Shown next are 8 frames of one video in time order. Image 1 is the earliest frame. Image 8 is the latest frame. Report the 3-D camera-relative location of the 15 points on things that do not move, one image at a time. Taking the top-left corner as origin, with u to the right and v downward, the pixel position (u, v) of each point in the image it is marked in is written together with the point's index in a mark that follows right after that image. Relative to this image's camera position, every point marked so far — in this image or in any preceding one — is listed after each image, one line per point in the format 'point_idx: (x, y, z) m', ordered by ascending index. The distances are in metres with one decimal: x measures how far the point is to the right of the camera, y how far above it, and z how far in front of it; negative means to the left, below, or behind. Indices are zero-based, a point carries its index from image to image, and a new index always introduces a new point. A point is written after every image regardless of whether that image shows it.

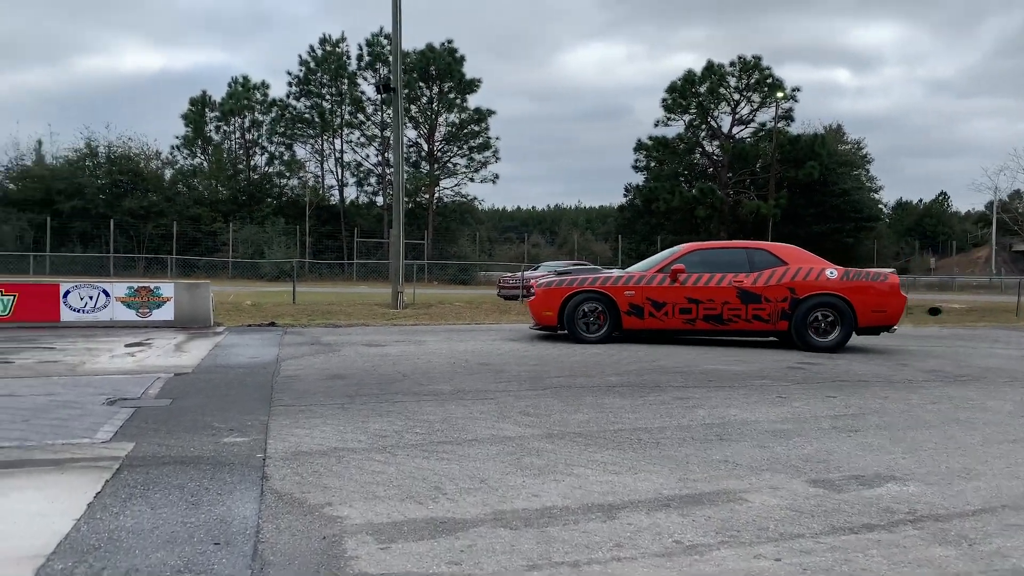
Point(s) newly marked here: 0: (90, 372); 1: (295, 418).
0: (-4.7, -0.9, +8.9) m
1: (-1.8, -1.1, +6.5) m
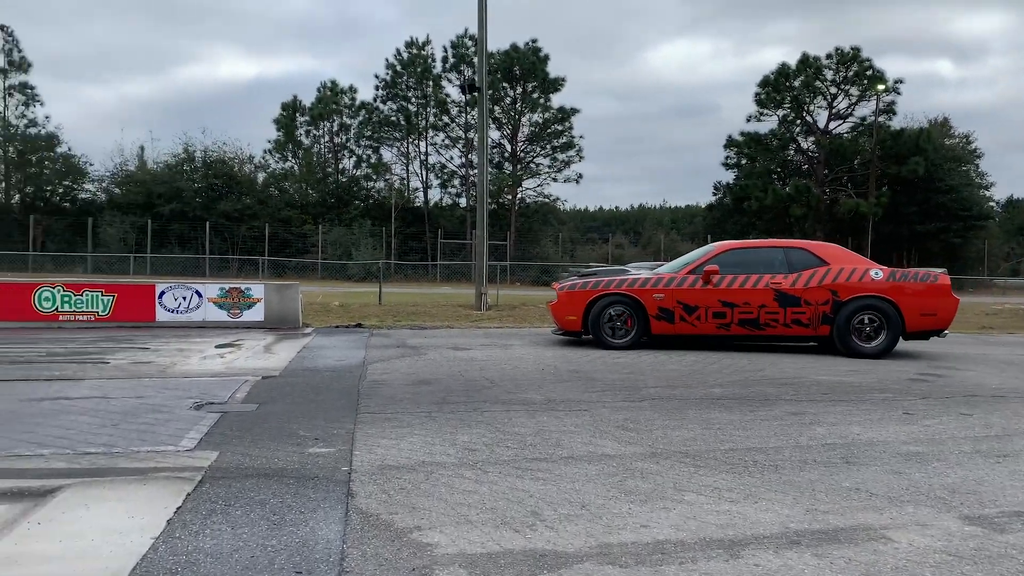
0: (-3.7, -1.0, +8.9) m
1: (-1.0, -1.1, +6.2) m
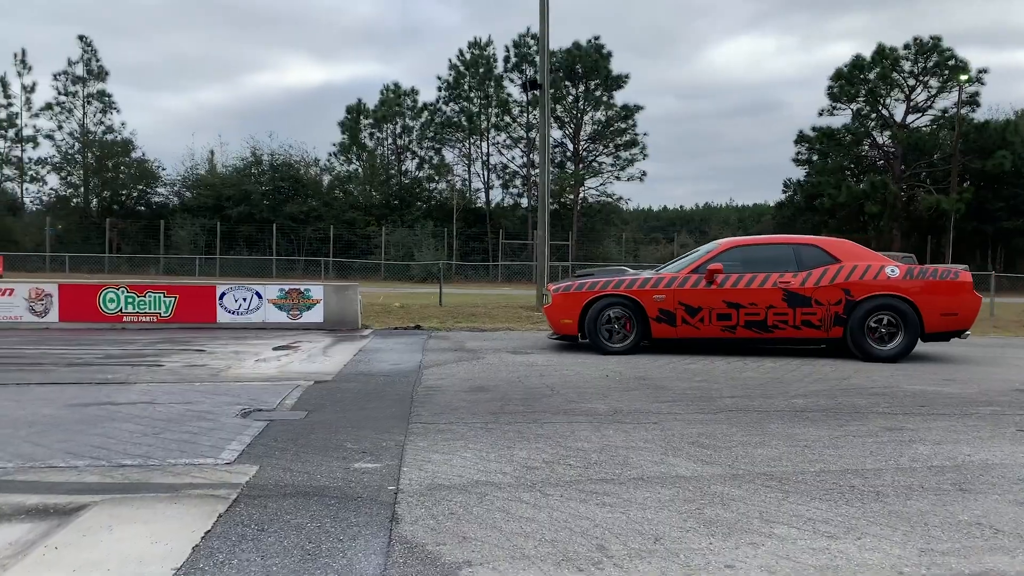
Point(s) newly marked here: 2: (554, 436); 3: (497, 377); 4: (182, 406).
0: (-3.0, -1.0, +8.6) m
1: (-0.5, -1.1, +5.8) m
2: (+0.3, -1.1, +5.9) m
3: (-0.2, -1.0, +8.7) m
4: (-2.8, -1.0, +6.9) m
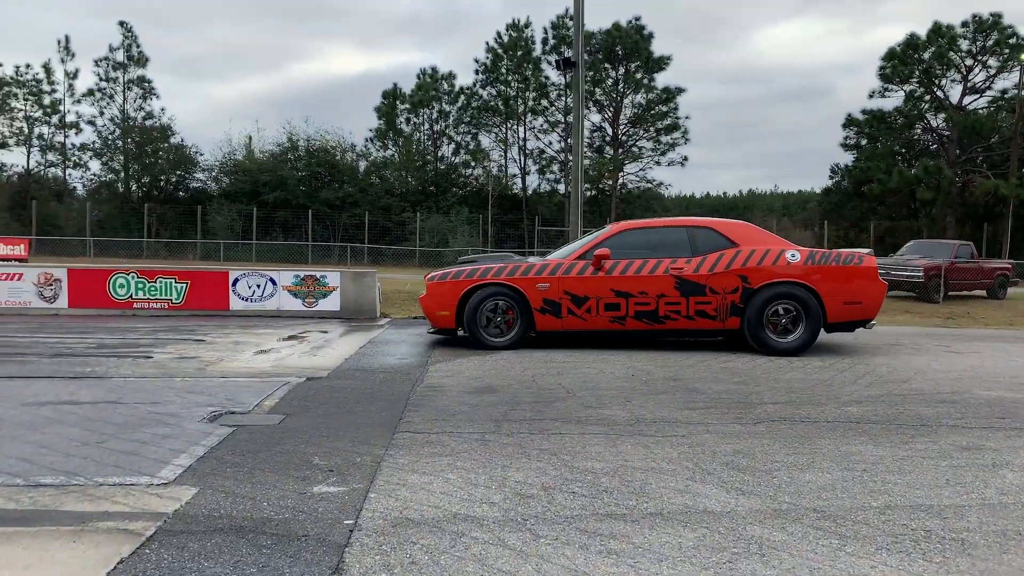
0: (-2.9, -0.8, +7.9) m
1: (-0.6, -1.0, +4.9) m
2: (+0.3, -1.0, +5.0) m
3: (0.0, -0.9, +7.8) m
4: (-2.8, -0.9, +6.2) m
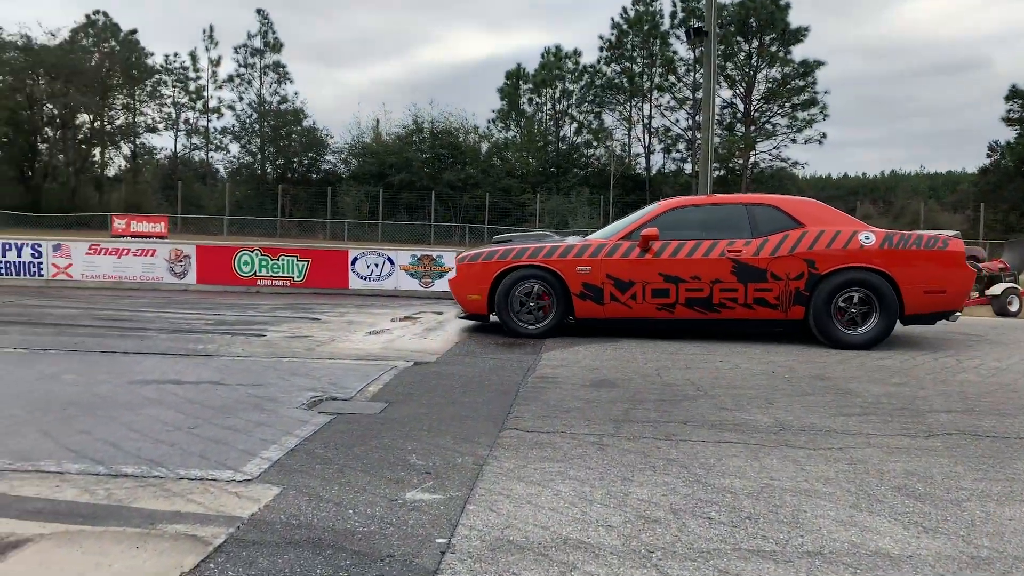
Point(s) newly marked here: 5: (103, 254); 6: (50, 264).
0: (-1.8, -0.6, +7.6) m
1: (+0.1, -0.9, +4.3) m
2: (+1.0, -0.9, +4.3) m
3: (+1.0, -0.7, +7.1) m
4: (-1.9, -0.7, +5.9) m
5: (-7.6, +0.6, +14.8) m
6: (-8.5, +0.4, +14.8) m
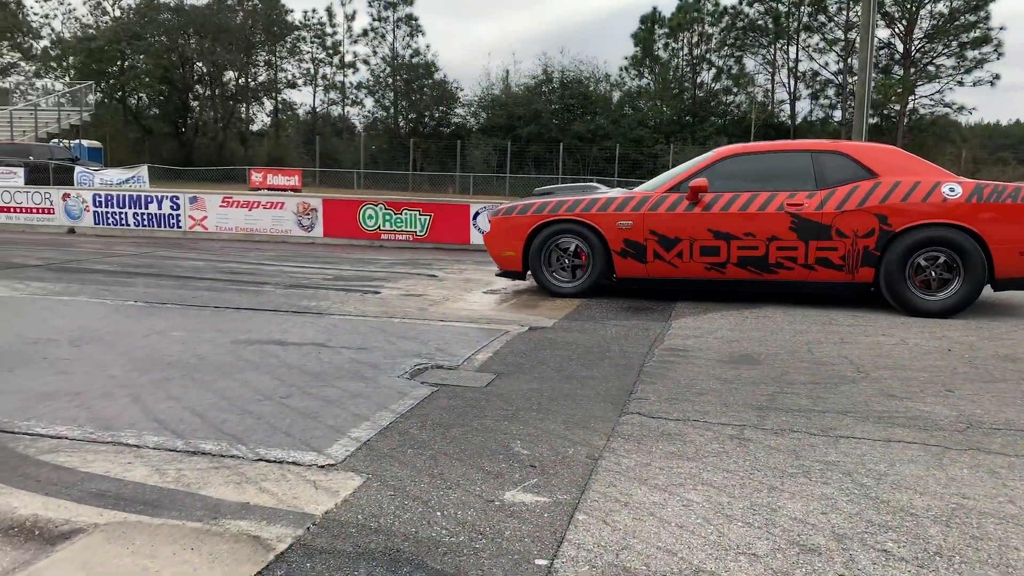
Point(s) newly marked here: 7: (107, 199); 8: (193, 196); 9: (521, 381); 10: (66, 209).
0: (-0.7, -0.2, +7.2) m
1: (+0.7, -0.8, +3.7) m
2: (+1.5, -0.8, +3.5) m
3: (+2.0, -0.4, +6.2) m
4: (-1.1, -0.4, +5.5) m
5: (-5.2, +1.5, +15.1) m
6: (-6.2, +1.4, +15.3) m
7: (-7.9, +1.7, +15.6) m
8: (-6.1, +1.8, +15.2) m
9: (+0.1, -0.6, +5.0) m
10: (-8.8, +1.6, +15.8) m
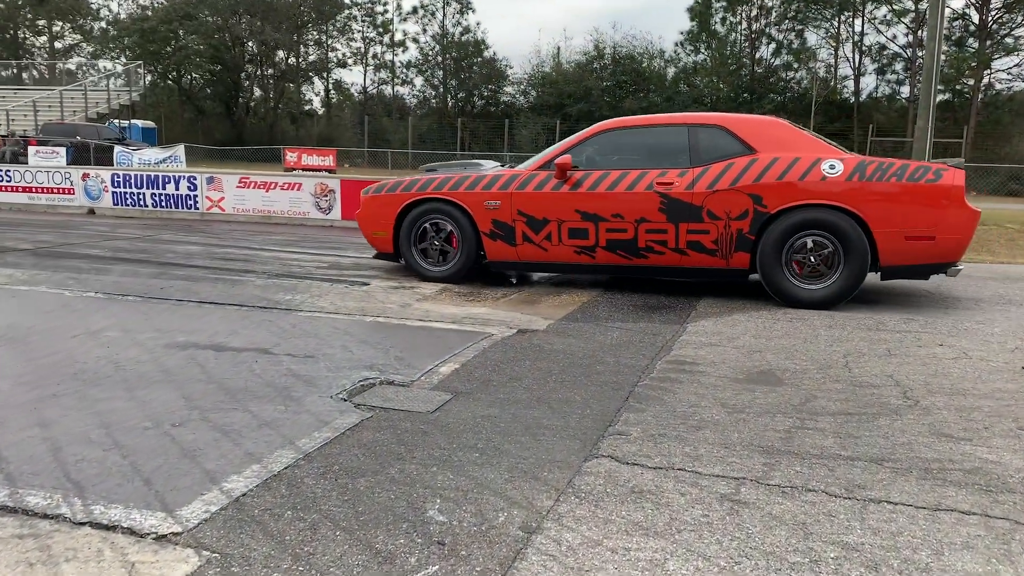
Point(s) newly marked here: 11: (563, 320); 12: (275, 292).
0: (-0.7, -0.2, +6.3) m
1: (+0.3, -0.8, +2.7) m
2: (+1.2, -0.9, +2.5) m
3: (+1.9, -0.4, +5.2) m
4: (-1.3, -0.4, +4.7) m
5: (-4.7, +1.8, +14.5) m
6: (-5.7, +1.7, +14.7) m
7: (-7.3, +2.1, +15.1) m
8: (-5.5, +2.1, +14.7) m
9: (-0.2, -0.6, +4.1) m
10: (-8.2, +1.9, +15.4) m
11: (+0.6, -0.3, +6.1) m
12: (-2.1, 0.0, +7.1) m
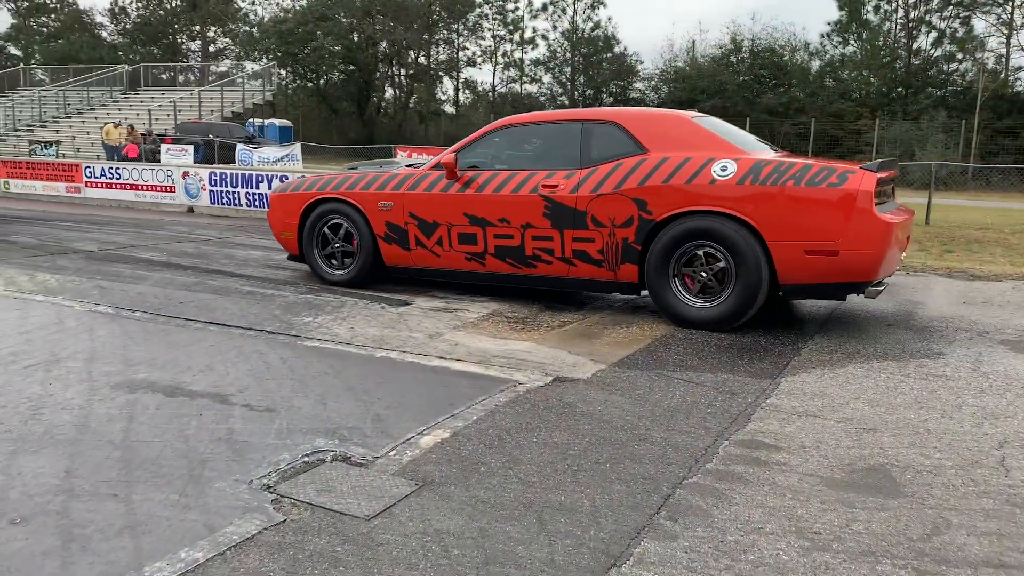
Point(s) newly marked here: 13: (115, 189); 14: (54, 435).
0: (-0.4, -0.4, +5.2) m
1: (0.0, -1.0, +1.5) m
2: (+0.8, -1.1, +1.2) m
3: (+2.0, -0.7, +3.7) m
4: (-1.2, -0.6, +3.7) m
5: (-3.0, +1.8, +13.9) m
6: (-3.9, +1.6, +14.3) m
7: (-5.4, +2.1, +15.0) m
8: (-3.7, +2.0, +14.3) m
9: (-0.2, -0.8, +2.9) m
10: (-6.3, +1.9, +15.4) m
11: (+0.9, -0.5, +4.8) m
12: (-1.7, -0.2, +6.2) m
13: (-8.1, +2.0, +16.3) m
14: (-2.0, -0.6, +3.5) m
